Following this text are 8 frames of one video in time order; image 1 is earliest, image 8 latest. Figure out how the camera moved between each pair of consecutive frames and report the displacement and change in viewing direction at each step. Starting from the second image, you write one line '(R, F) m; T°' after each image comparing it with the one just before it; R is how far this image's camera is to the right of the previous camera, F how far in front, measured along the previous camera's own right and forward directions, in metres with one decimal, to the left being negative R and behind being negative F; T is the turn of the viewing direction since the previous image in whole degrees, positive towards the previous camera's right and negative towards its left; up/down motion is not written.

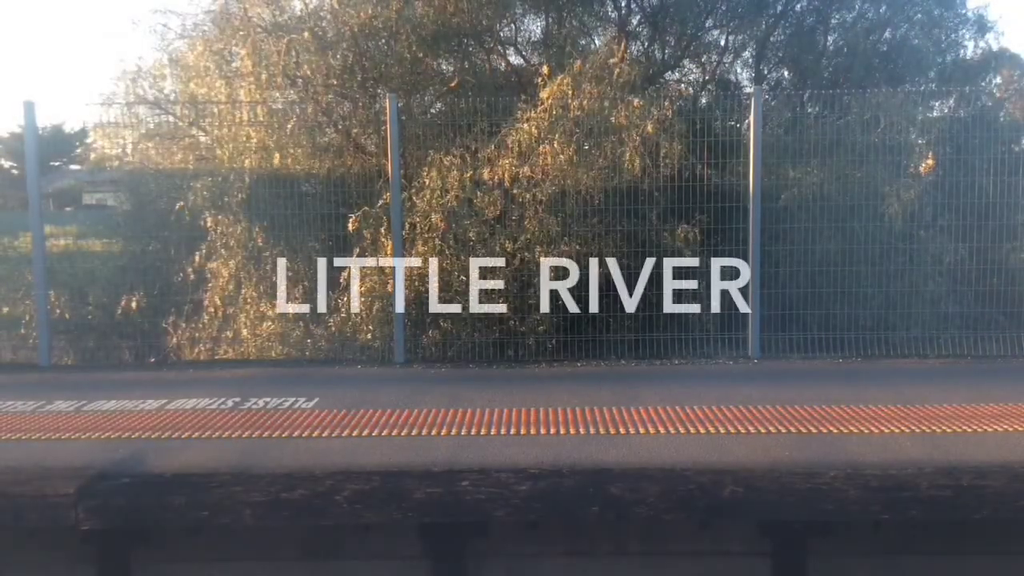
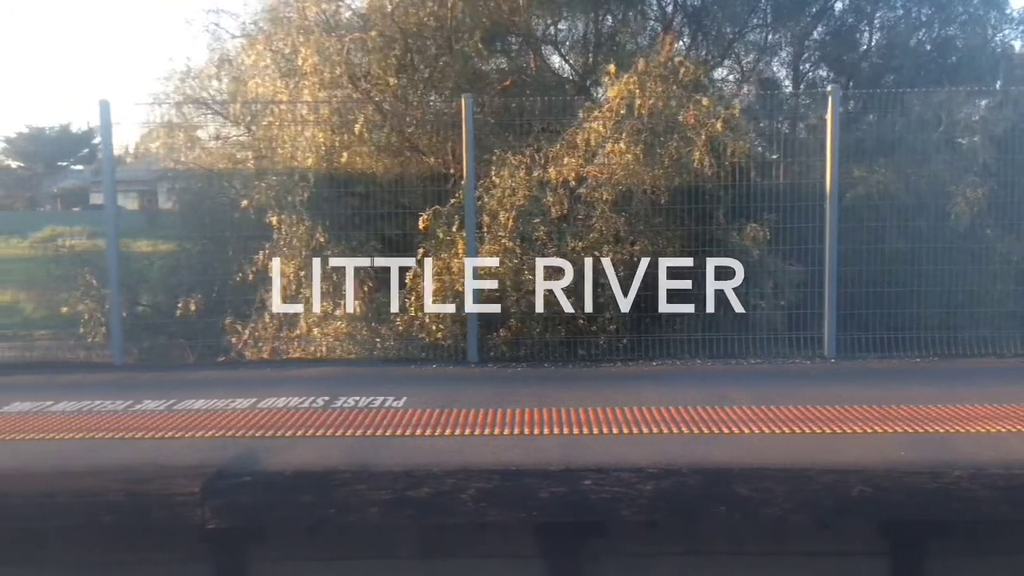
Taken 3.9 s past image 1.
(-0.8, 0.0) m; 0°
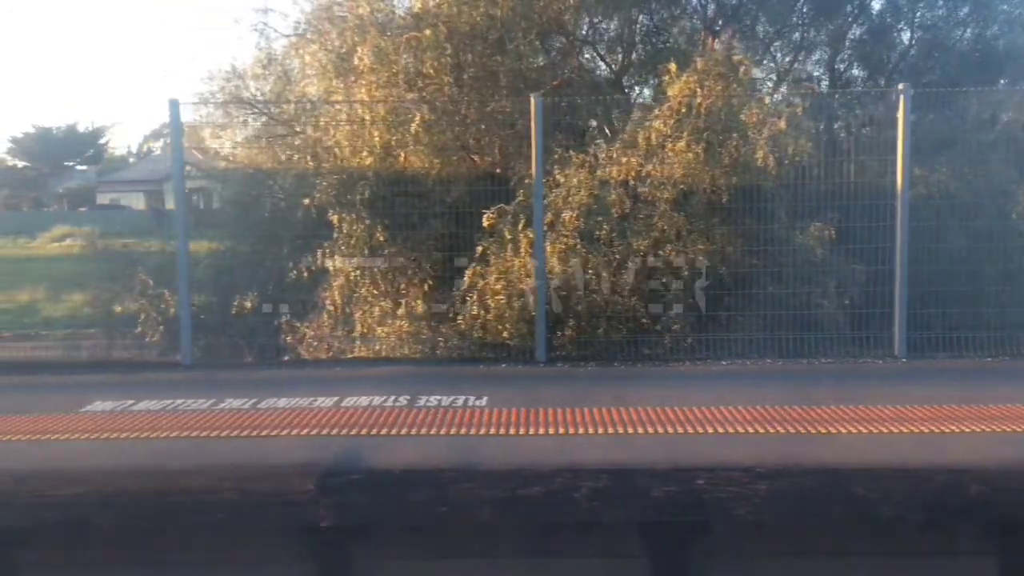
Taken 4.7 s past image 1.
(-0.8, 0.0) m; 0°
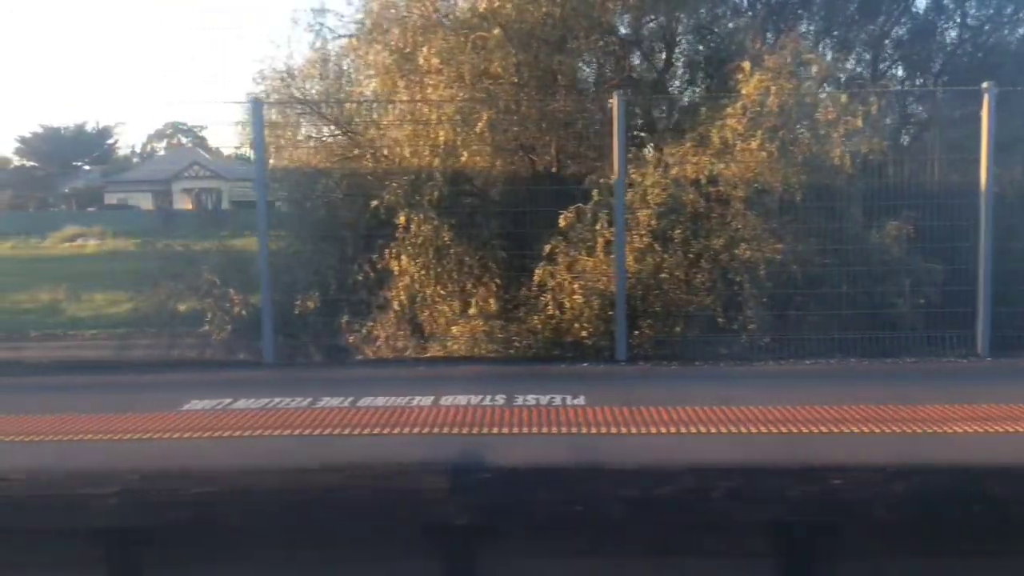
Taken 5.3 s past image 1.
(-0.9, 0.0) m; 0°
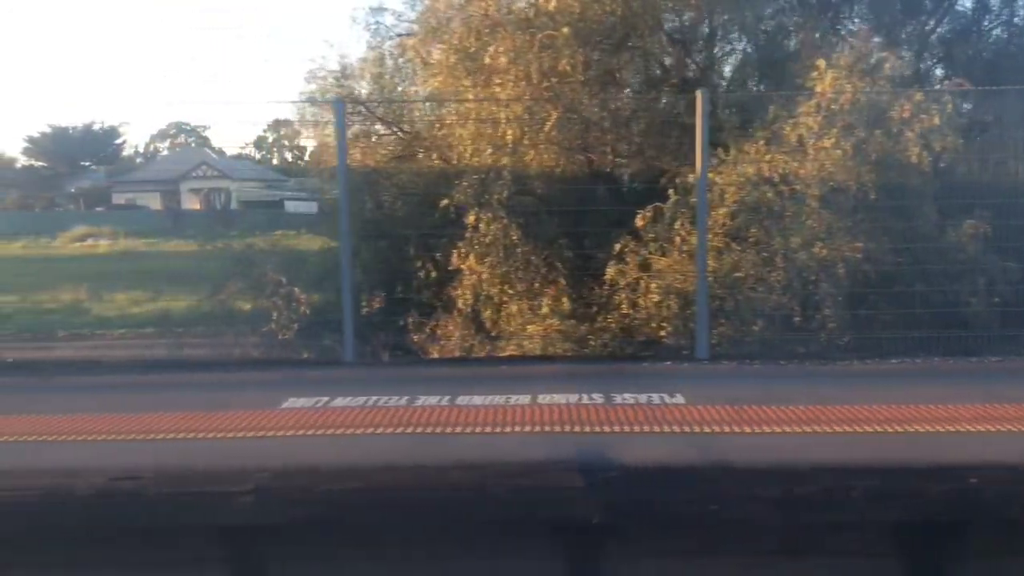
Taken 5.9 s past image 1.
(-0.9, 0.0) m; 0°
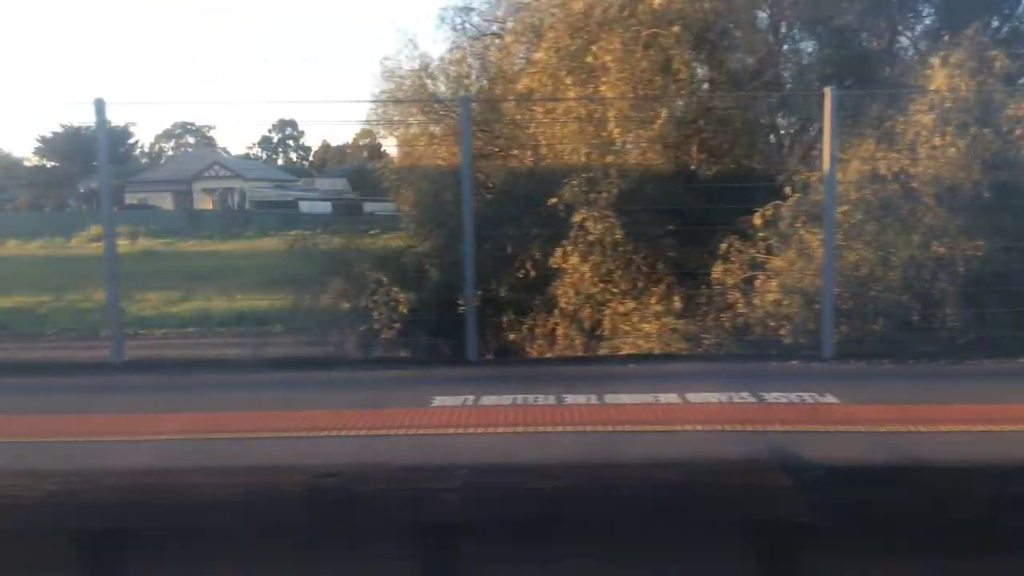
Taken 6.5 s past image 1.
(-1.4, 0.0) m; 0°
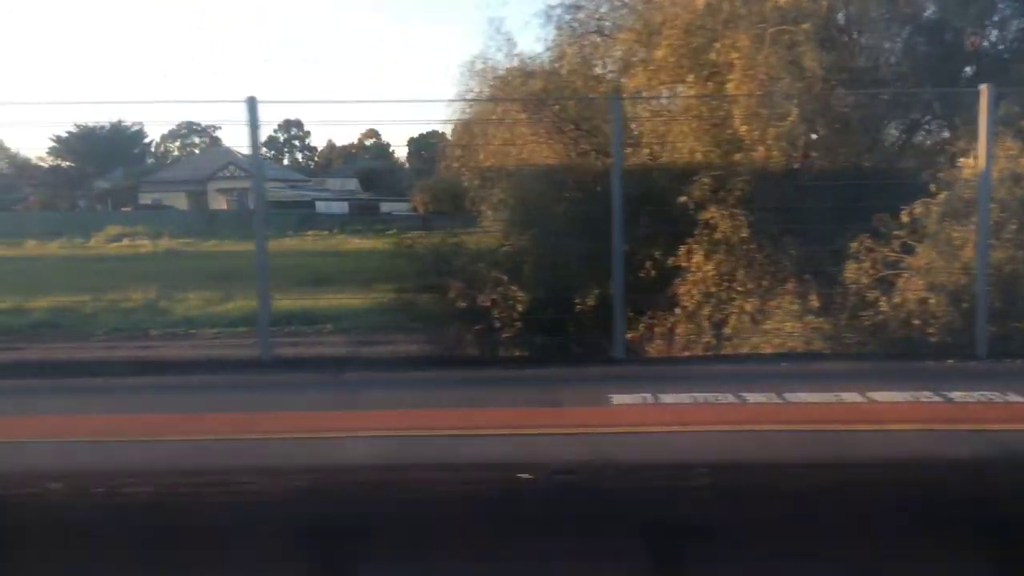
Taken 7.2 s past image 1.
(-1.7, 0.0) m; 0°
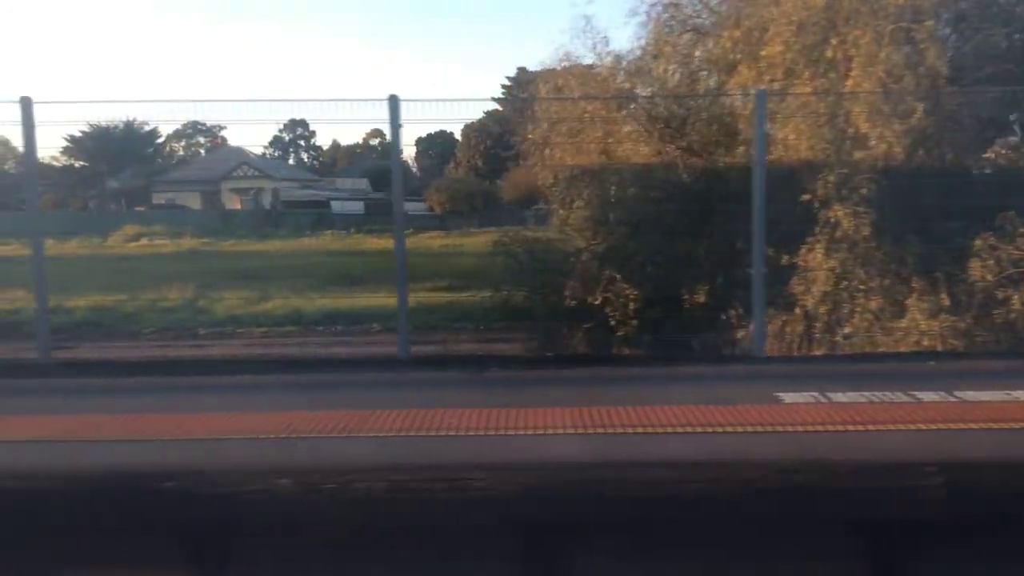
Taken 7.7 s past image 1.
(-1.6, 0.0) m; 0°
